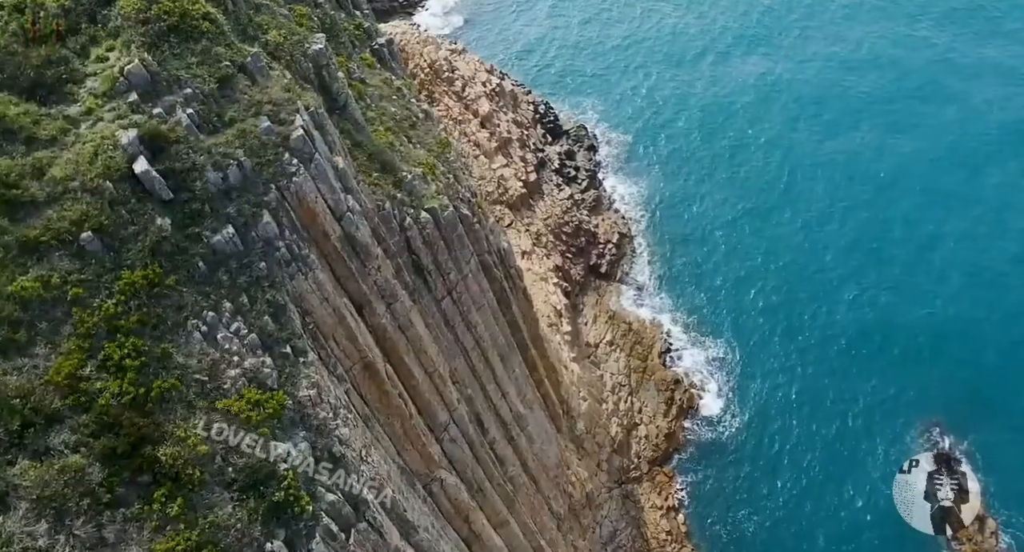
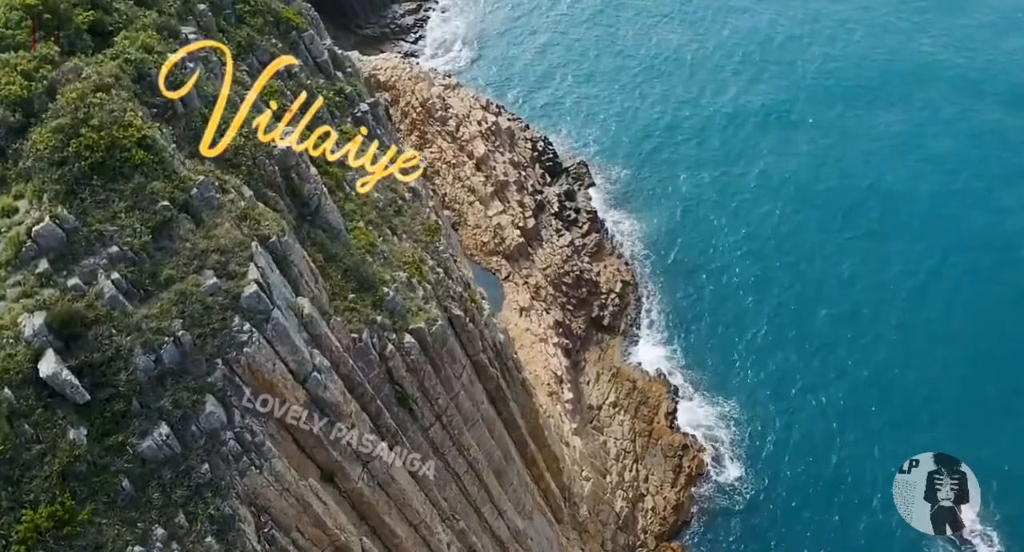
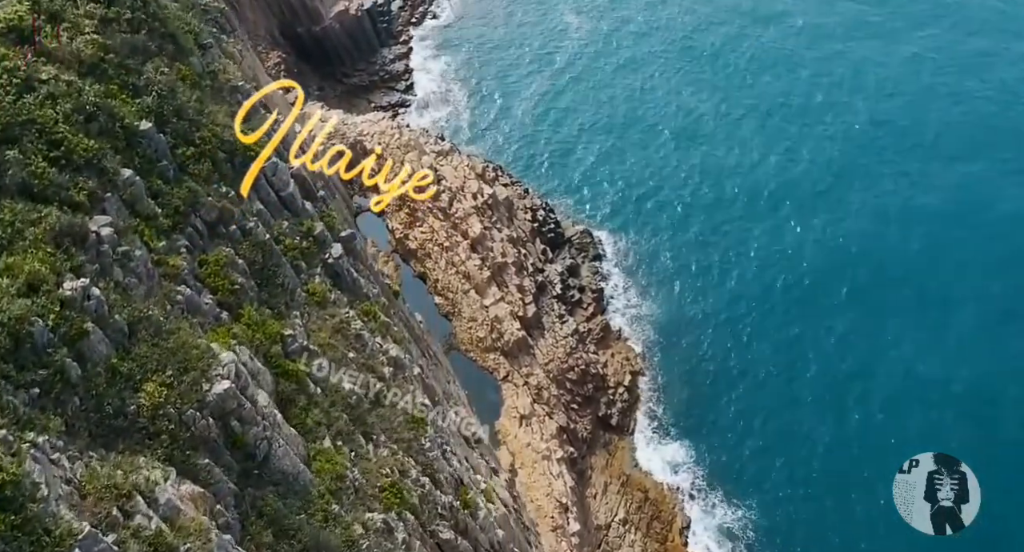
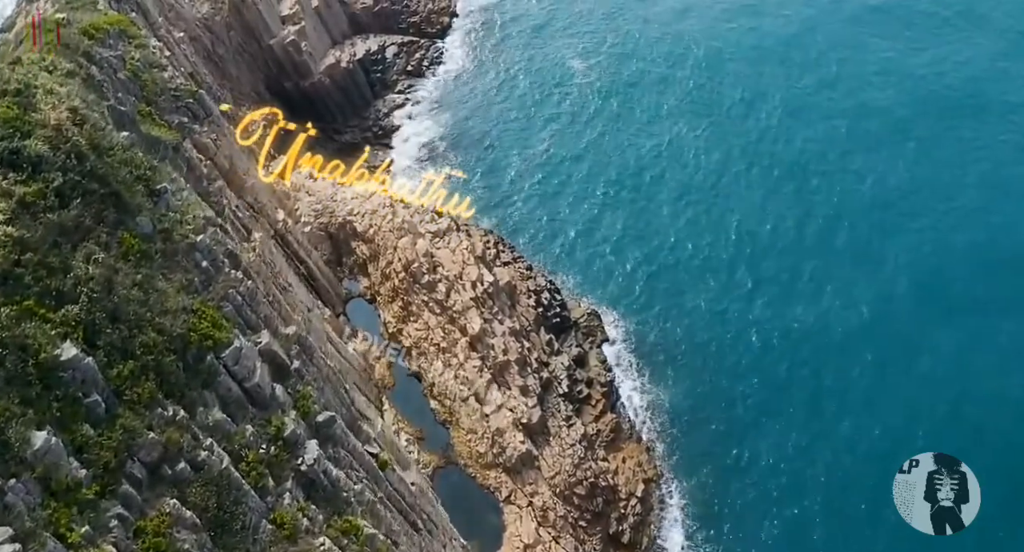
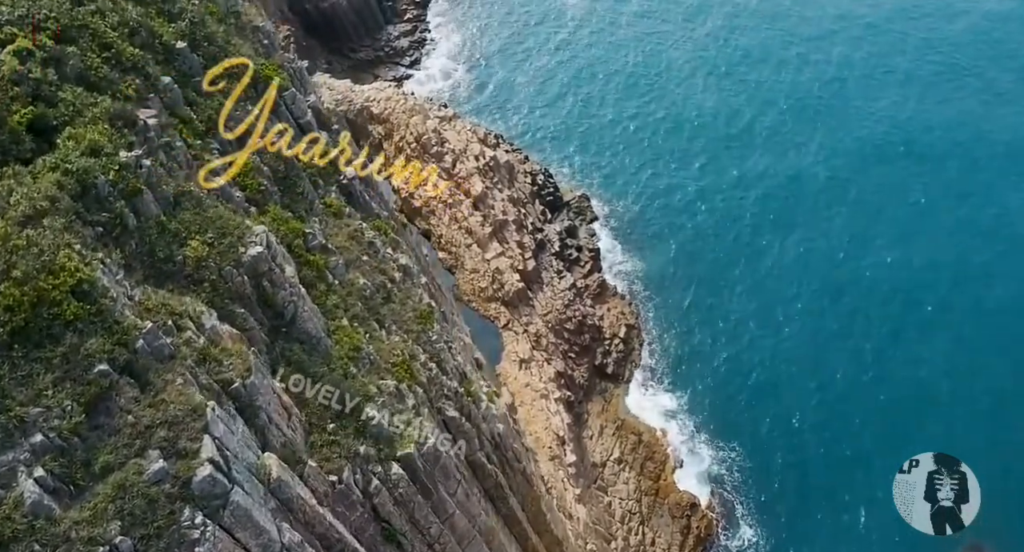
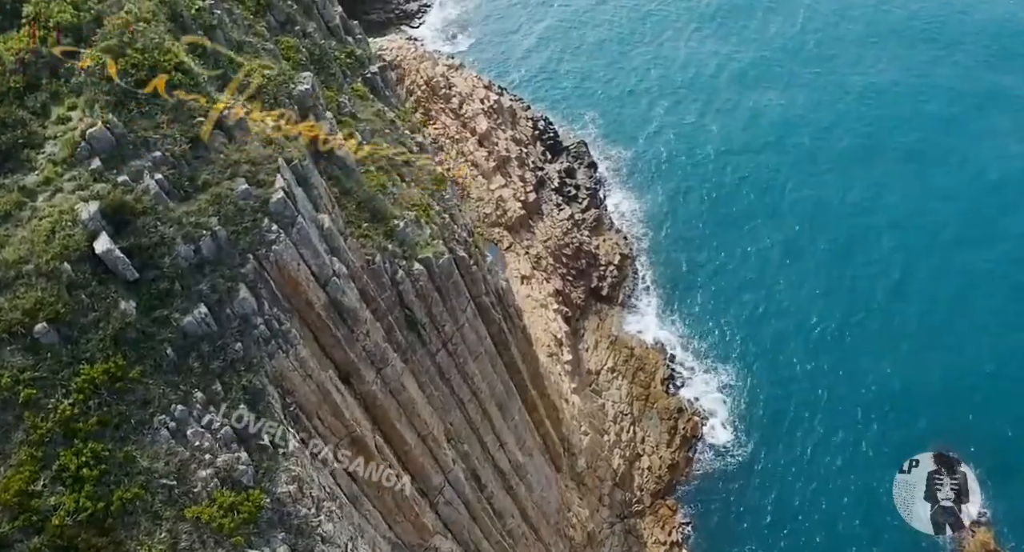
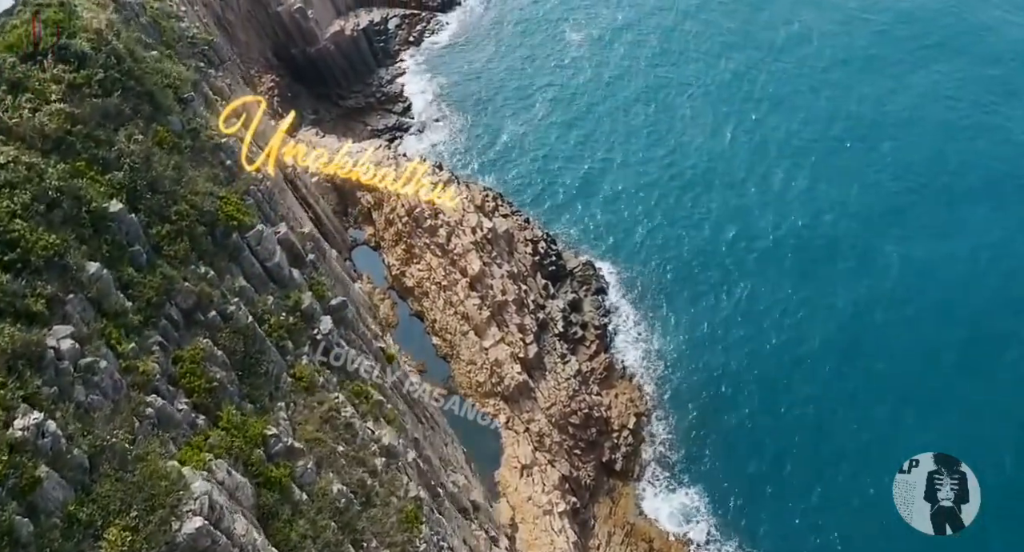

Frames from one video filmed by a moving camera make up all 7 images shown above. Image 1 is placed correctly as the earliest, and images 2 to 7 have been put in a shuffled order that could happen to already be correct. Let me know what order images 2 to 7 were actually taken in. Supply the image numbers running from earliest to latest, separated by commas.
6, 2, 5, 3, 7, 4
